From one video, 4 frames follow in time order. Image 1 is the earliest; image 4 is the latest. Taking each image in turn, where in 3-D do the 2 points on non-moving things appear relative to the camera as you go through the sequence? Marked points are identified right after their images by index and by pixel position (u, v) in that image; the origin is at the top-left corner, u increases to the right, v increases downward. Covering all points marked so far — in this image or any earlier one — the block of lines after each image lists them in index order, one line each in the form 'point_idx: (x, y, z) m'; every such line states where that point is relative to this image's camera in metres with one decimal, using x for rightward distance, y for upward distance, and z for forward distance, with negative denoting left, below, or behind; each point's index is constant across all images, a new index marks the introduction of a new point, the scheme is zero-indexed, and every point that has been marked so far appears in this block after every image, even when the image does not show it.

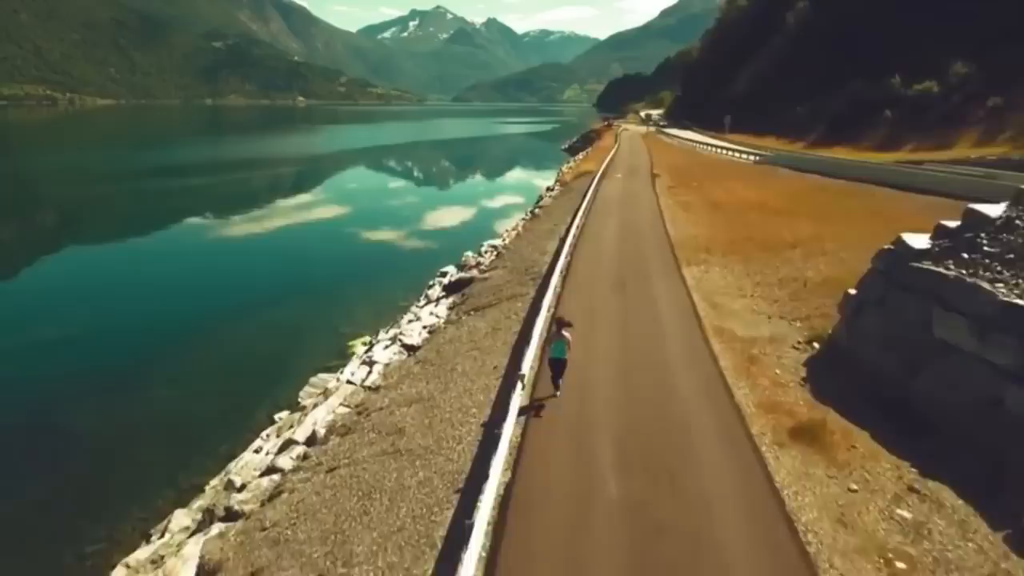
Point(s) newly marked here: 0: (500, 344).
0: (-0.2, -0.8, +18.7) m
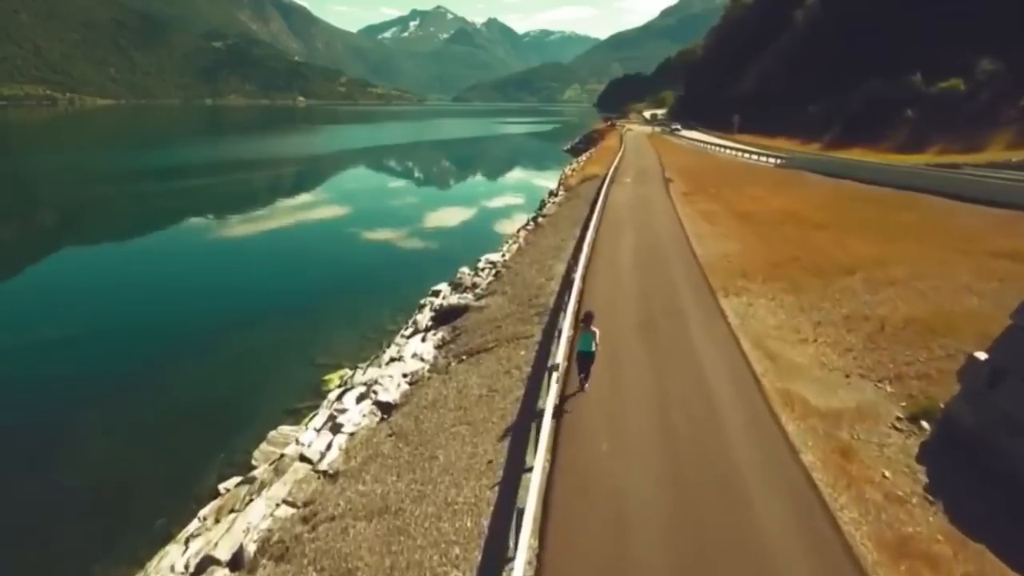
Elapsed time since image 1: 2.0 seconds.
0: (-0.2, -1.4, +14.1) m
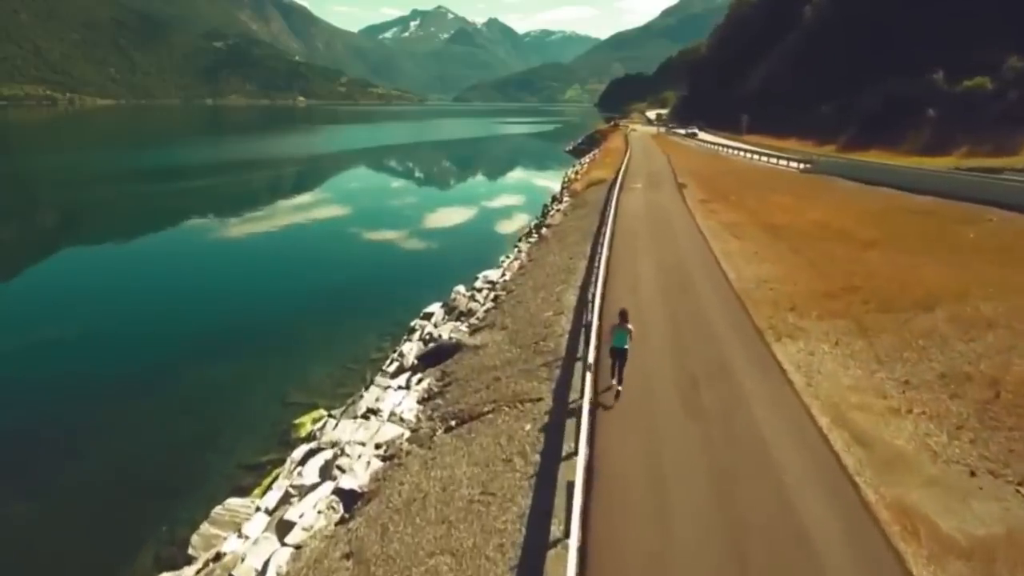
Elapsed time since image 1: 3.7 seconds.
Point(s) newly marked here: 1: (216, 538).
0: (-0.2, -2.0, +10.0) m
1: (-3.8, -3.2, +16.2) m
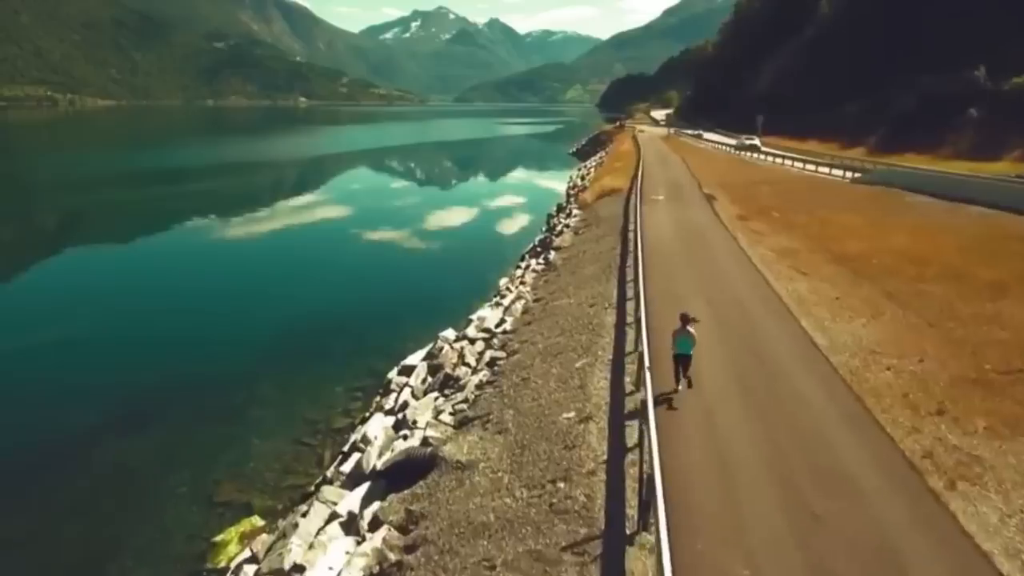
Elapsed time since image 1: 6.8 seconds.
0: (-0.1, -3.0, +3.1) m
1: (-3.8, -4.2, +9.3) m
